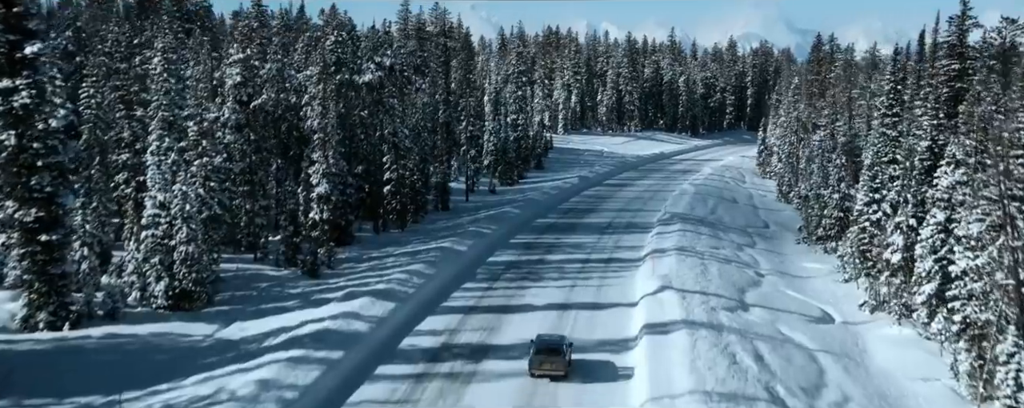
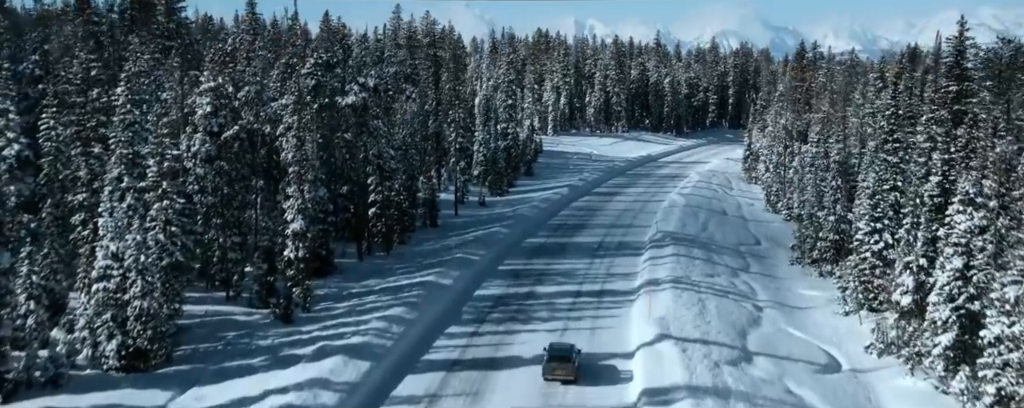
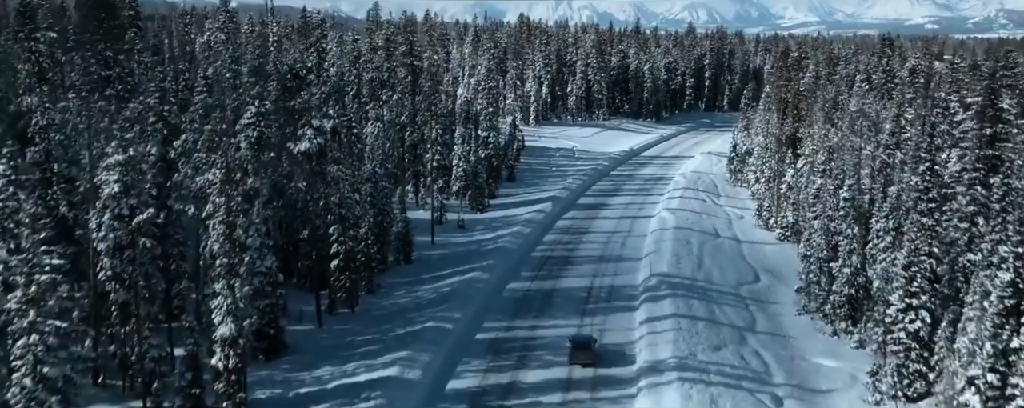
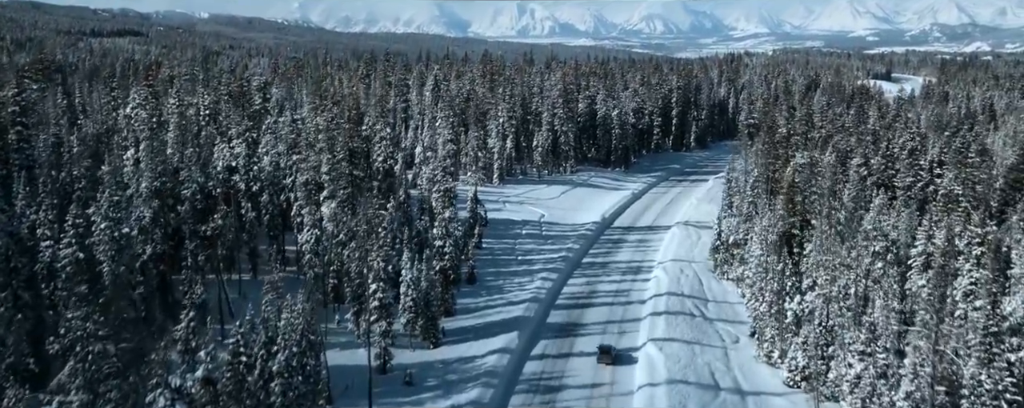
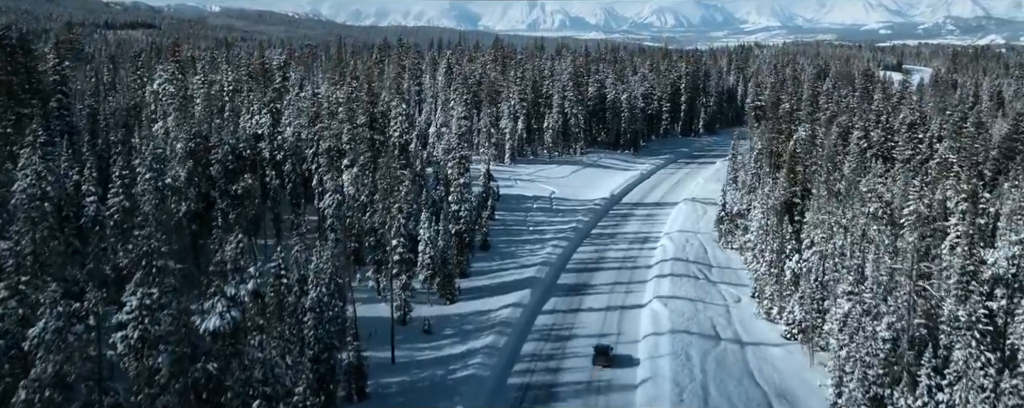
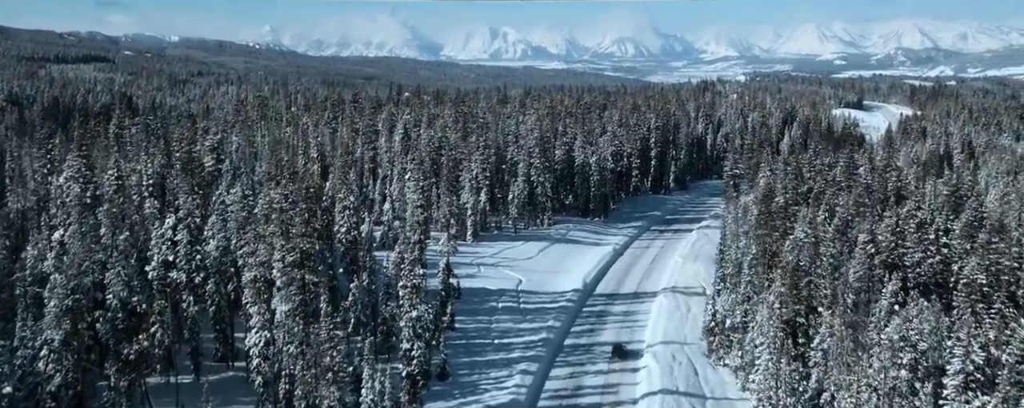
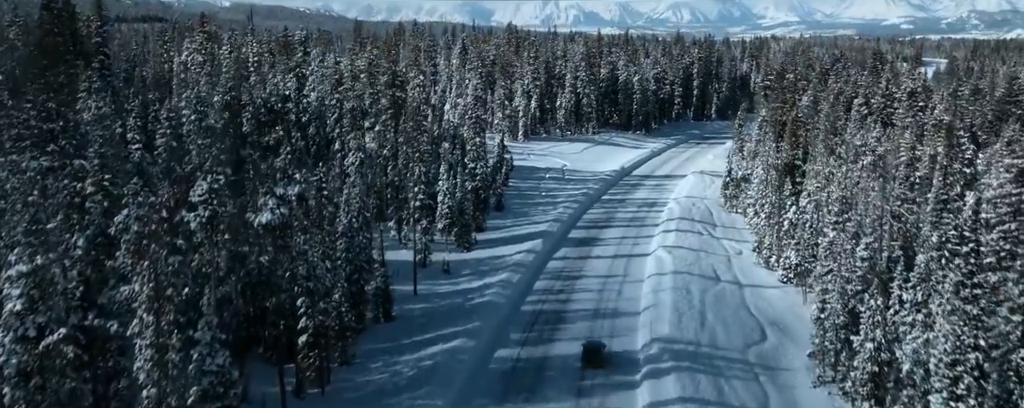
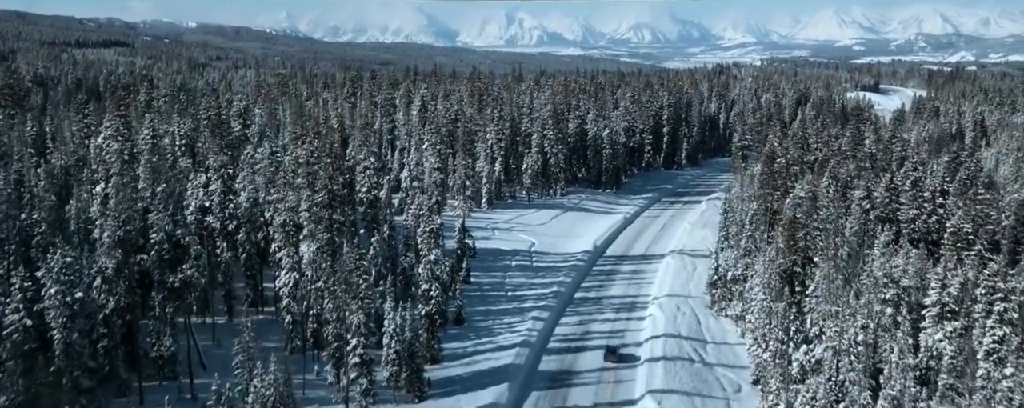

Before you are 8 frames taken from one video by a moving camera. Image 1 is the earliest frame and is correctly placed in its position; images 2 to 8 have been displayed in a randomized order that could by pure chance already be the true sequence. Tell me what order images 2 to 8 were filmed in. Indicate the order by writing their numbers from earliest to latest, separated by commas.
2, 3, 7, 5, 4, 8, 6
